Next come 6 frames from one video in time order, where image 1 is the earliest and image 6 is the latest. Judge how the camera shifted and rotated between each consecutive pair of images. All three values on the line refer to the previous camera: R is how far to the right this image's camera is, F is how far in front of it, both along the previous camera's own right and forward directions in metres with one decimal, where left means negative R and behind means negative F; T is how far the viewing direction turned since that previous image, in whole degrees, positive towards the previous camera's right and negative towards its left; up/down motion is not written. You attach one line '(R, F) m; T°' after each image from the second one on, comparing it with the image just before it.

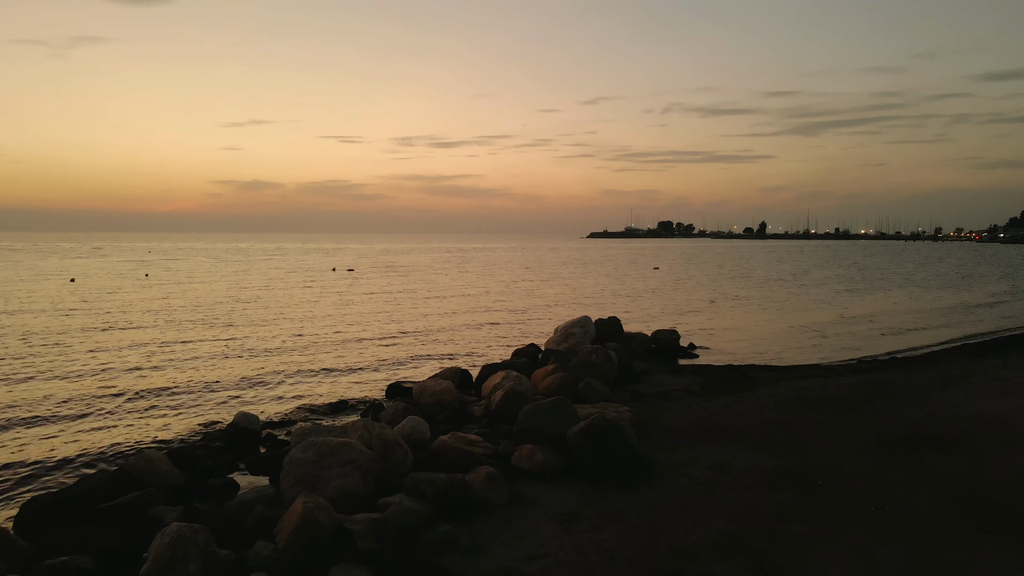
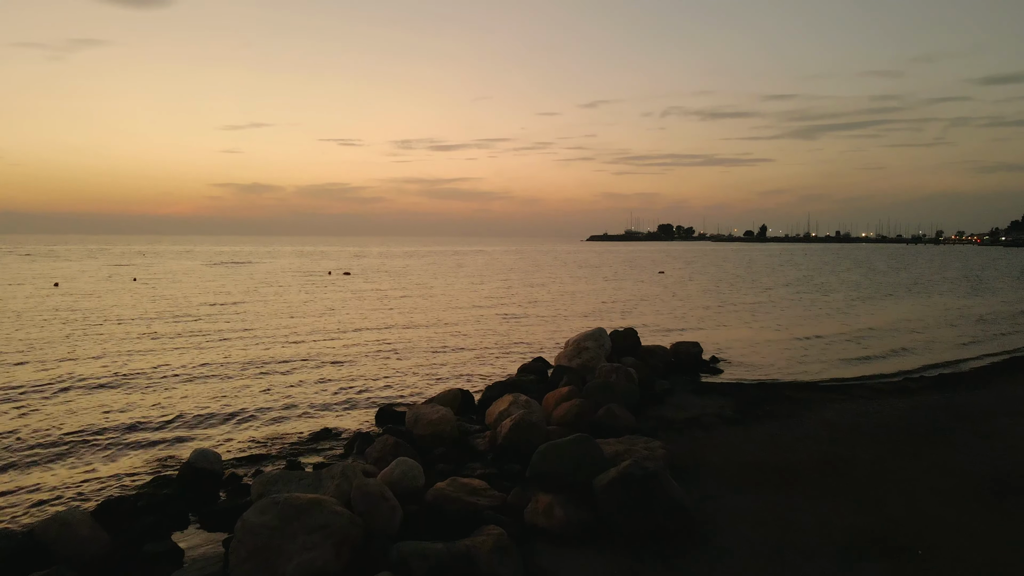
(-0.2, +2.6) m; 0°
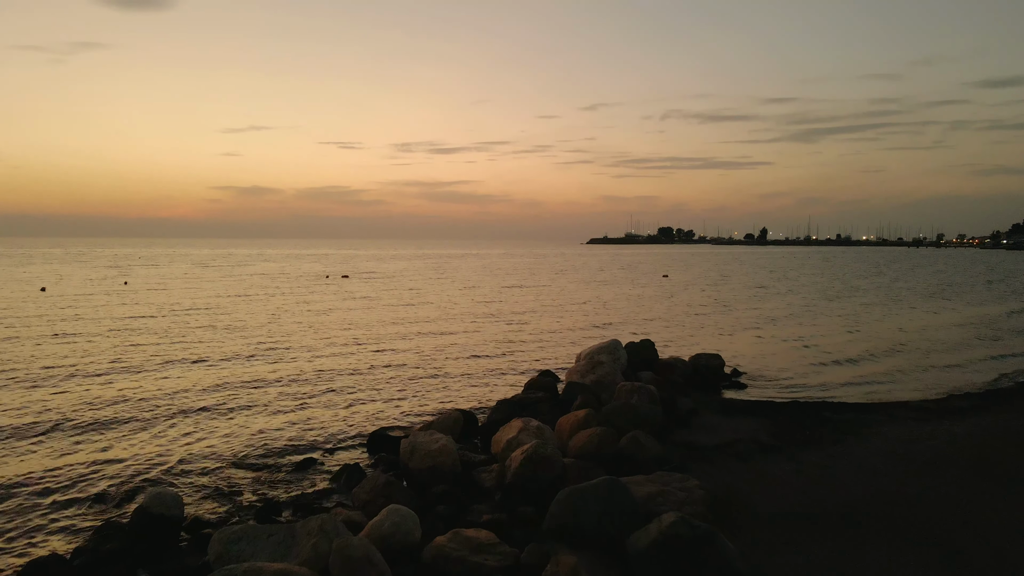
(-0.2, +2.0) m; 0°
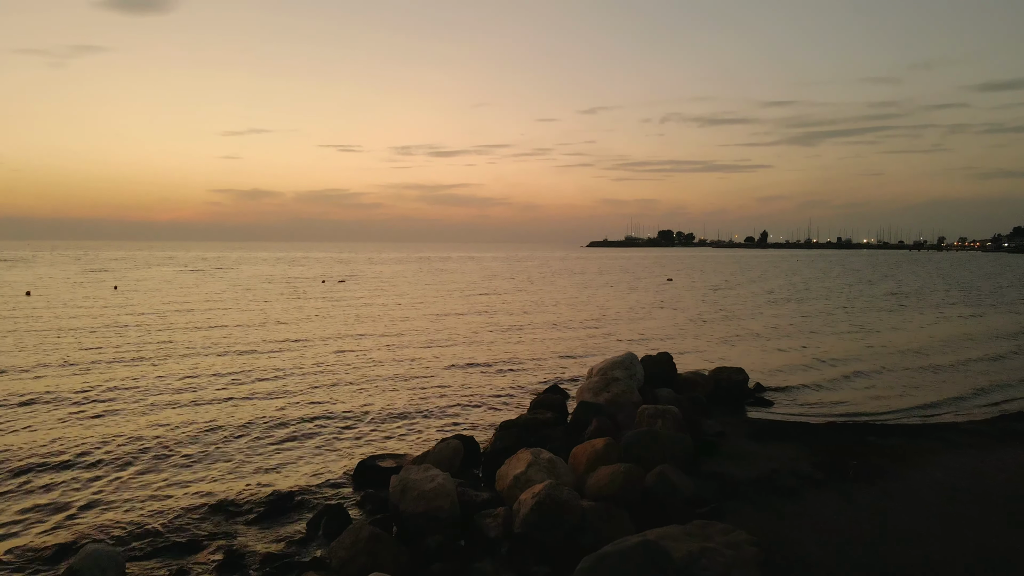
(-0.2, +1.9) m; 0°
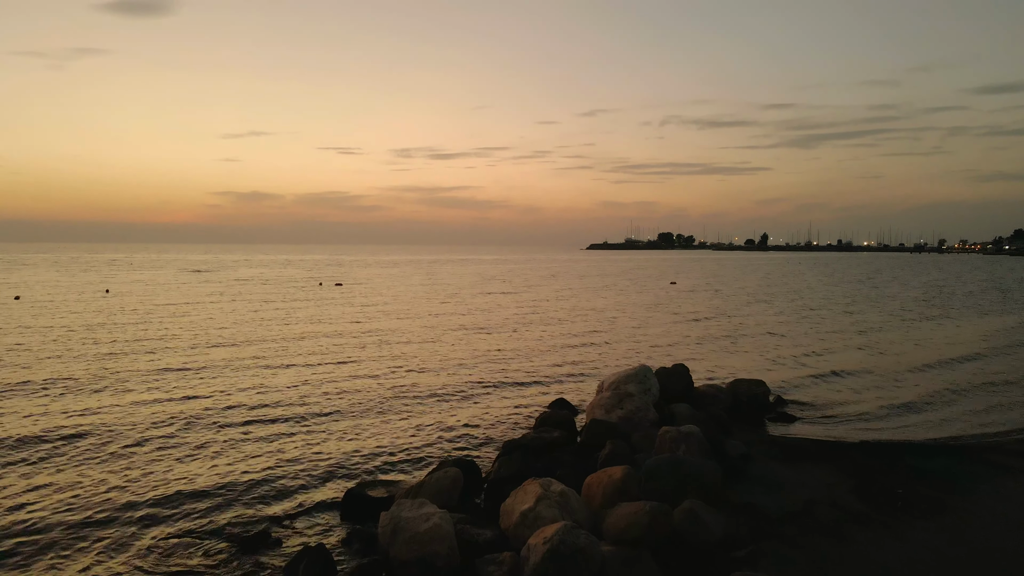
(-0.1, +1.5) m; 0°
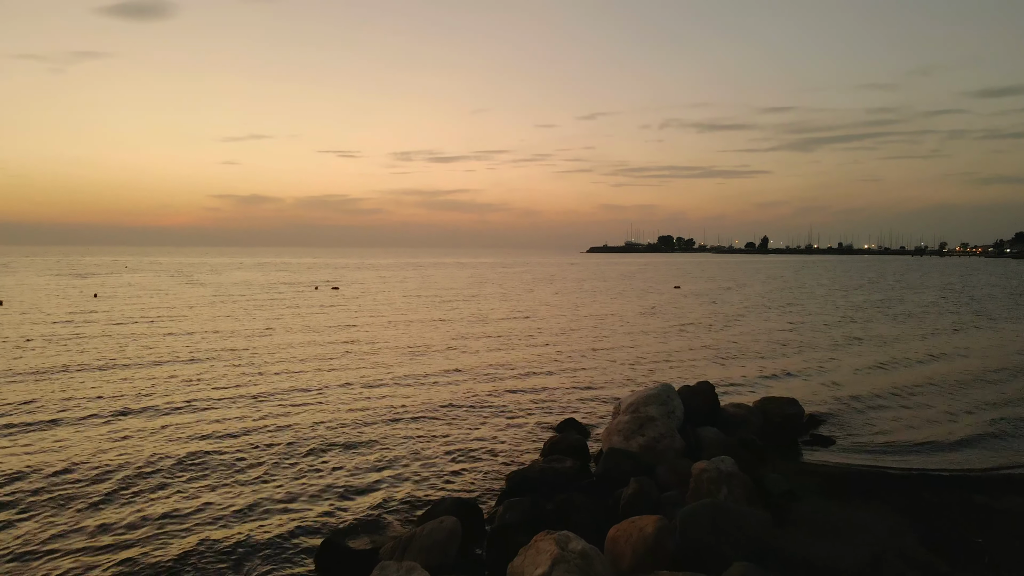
(-0.1, +2.0) m; 0°
